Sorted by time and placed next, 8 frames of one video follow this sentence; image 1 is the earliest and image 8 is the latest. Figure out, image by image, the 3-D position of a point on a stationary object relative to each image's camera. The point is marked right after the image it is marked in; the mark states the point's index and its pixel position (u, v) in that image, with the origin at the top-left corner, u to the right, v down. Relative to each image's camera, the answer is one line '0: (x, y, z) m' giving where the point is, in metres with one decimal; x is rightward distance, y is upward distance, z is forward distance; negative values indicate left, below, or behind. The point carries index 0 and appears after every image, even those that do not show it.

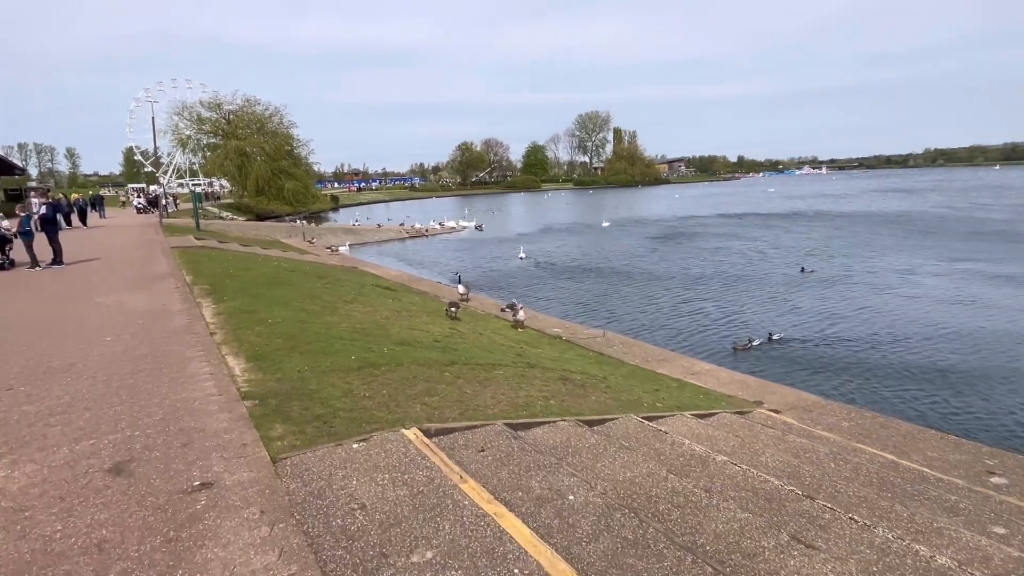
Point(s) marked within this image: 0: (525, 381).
0: (+0.3, -1.9, +11.7) m
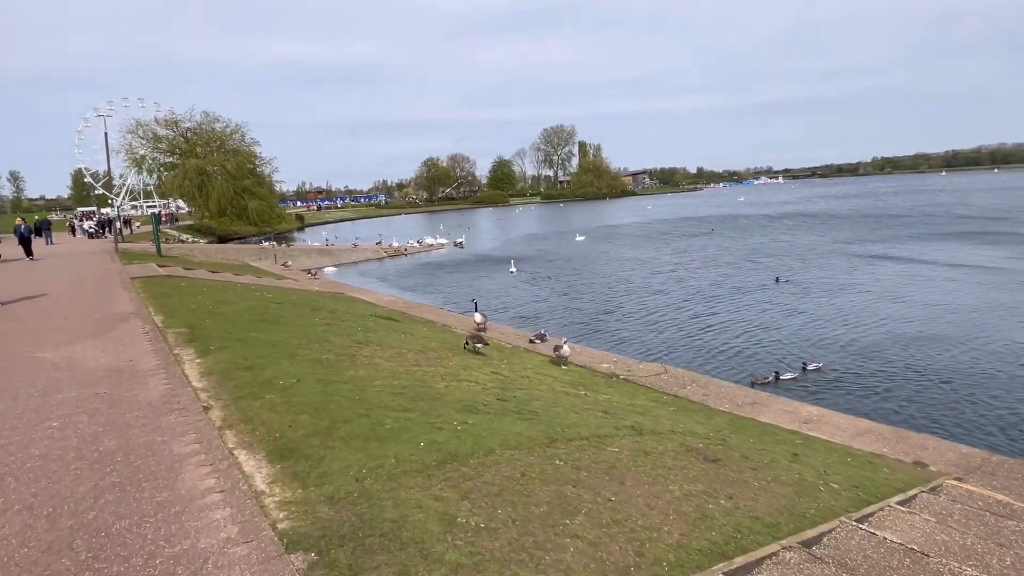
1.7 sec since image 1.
0: (+2.1, -2.6, +8.5) m
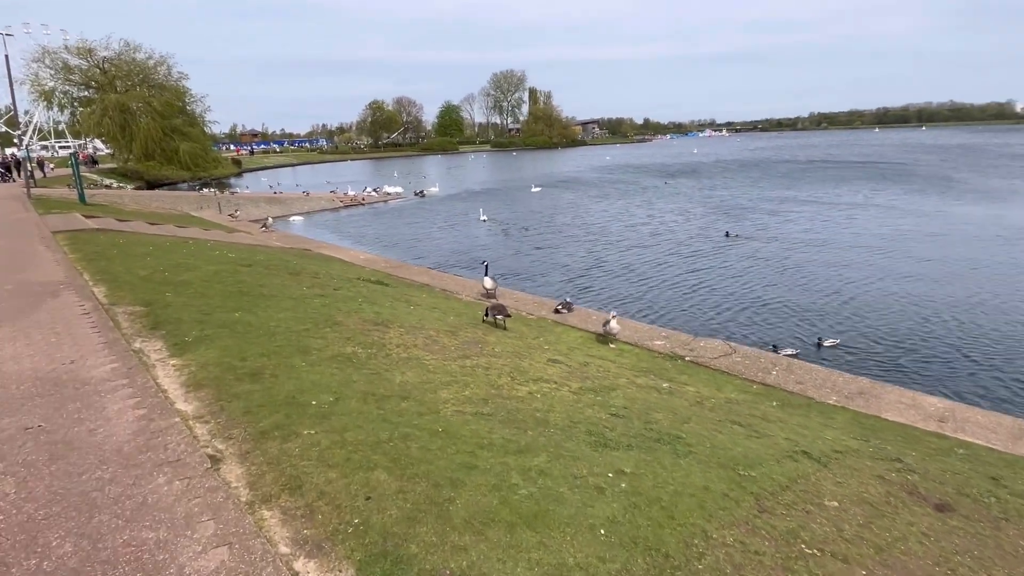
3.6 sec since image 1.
0: (+4.0, -2.4, +5.8) m
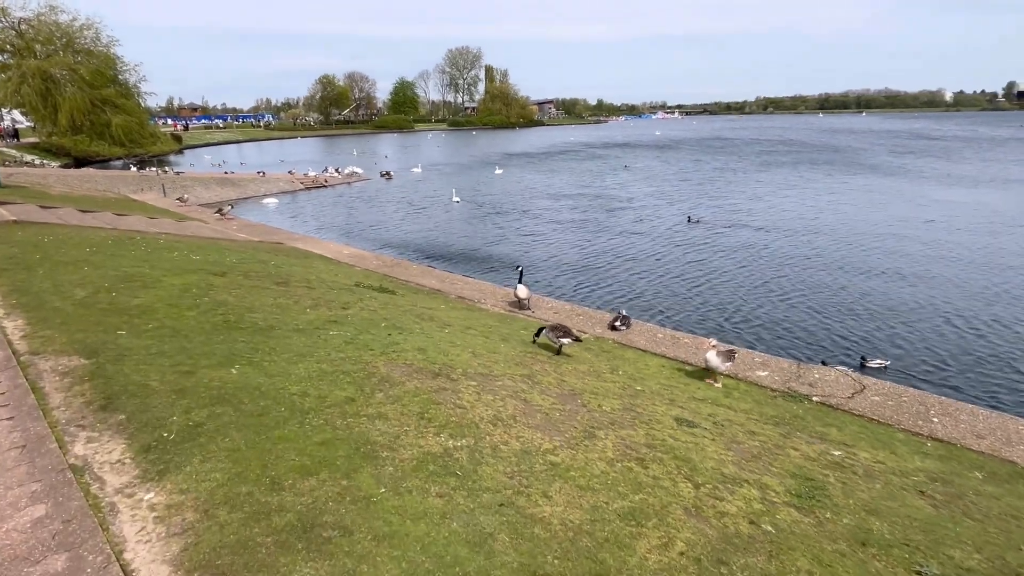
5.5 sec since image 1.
0: (+6.2, -3.1, +2.8) m
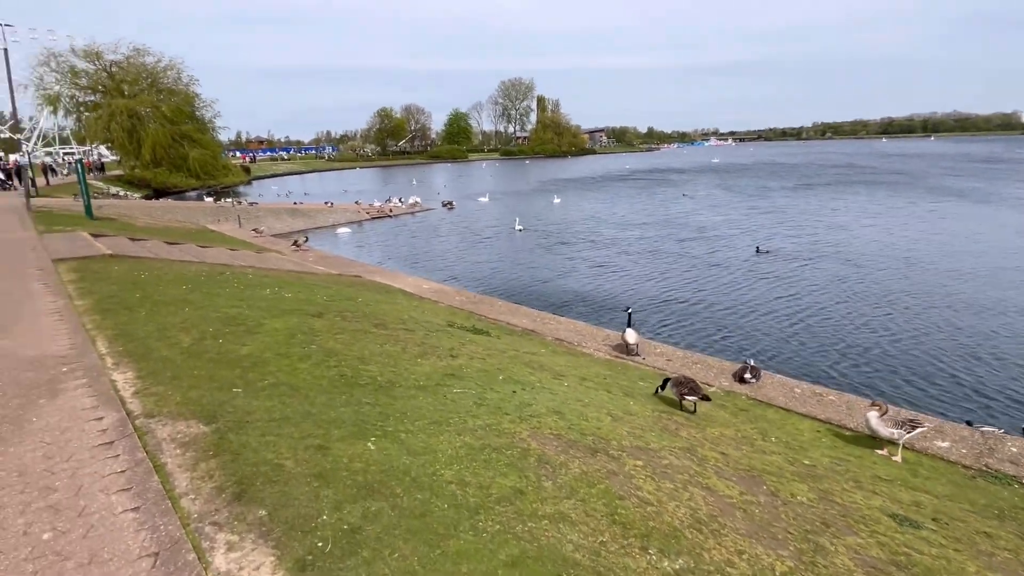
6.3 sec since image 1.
0: (+7.9, -3.7, +0.8) m
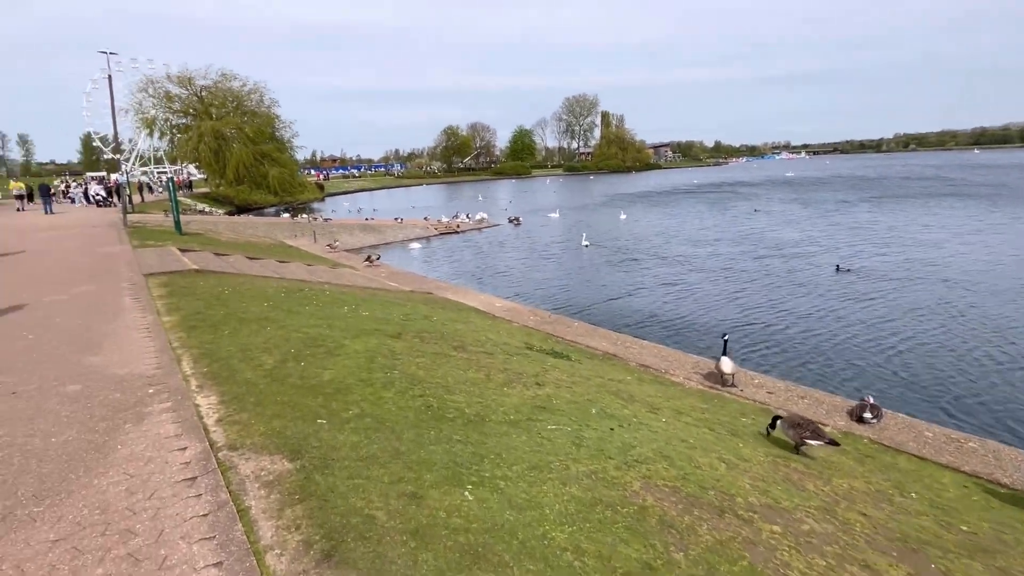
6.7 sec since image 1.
0: (+8.4, -3.9, -1.0) m
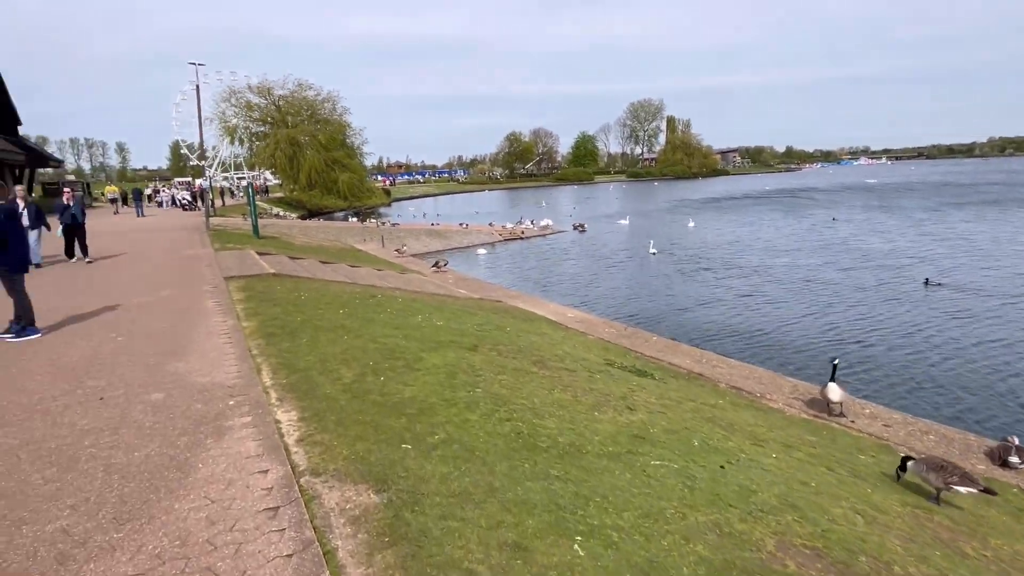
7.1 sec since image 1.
0: (+8.6, -4.2, -2.6) m
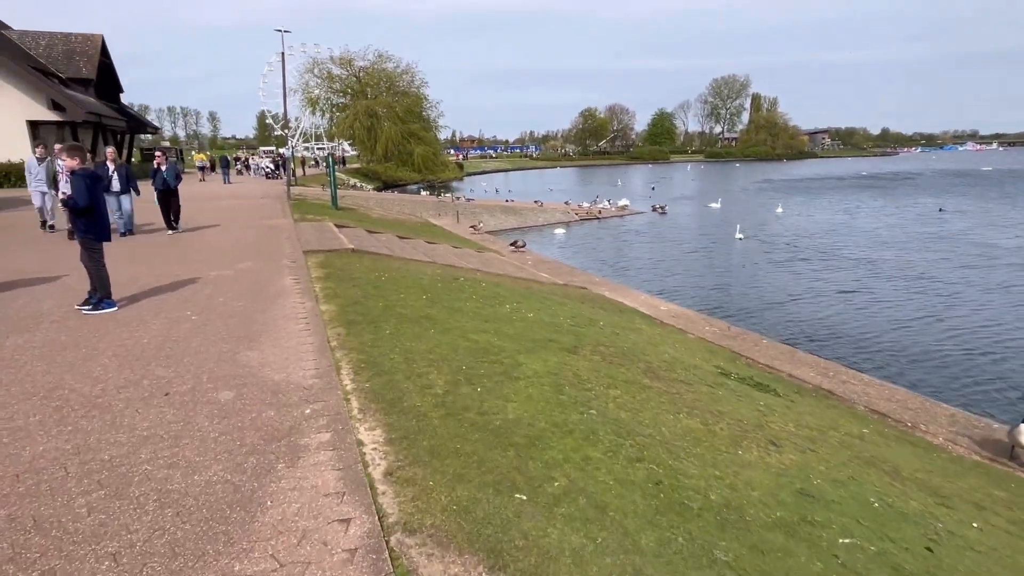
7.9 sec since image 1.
0: (+8.7, -5.1, -5.1) m
